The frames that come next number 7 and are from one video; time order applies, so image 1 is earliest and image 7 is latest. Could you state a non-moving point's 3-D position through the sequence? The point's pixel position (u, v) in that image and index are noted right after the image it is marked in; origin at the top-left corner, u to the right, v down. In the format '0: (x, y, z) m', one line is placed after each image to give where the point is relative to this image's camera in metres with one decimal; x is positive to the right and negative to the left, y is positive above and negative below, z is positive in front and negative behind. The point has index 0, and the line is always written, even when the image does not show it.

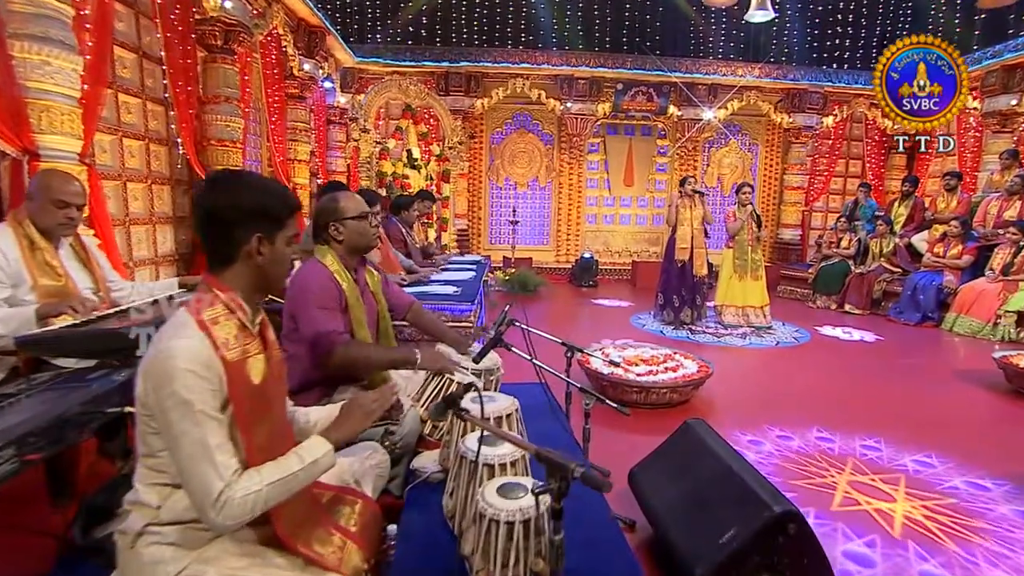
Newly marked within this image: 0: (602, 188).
0: (+1.3, +1.5, +9.9) m
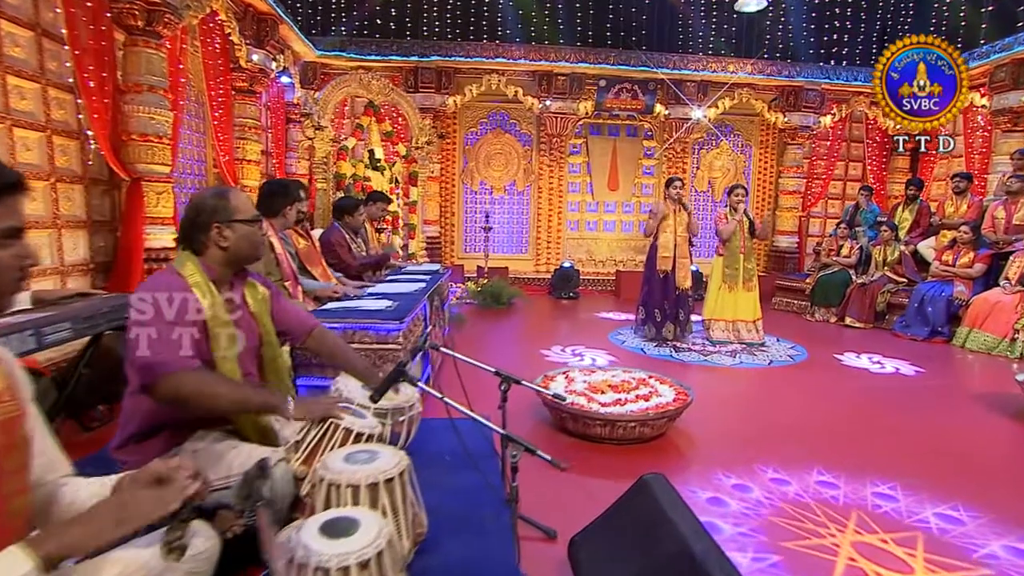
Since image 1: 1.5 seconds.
0: (+1.0, +1.3, +9.3) m
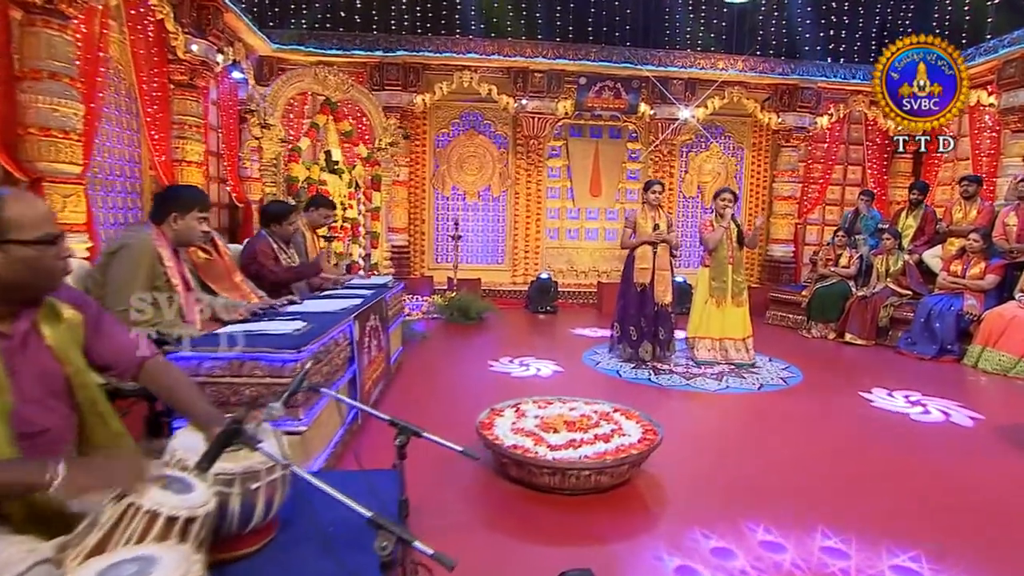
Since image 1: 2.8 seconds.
0: (+0.7, +1.2, +8.7) m
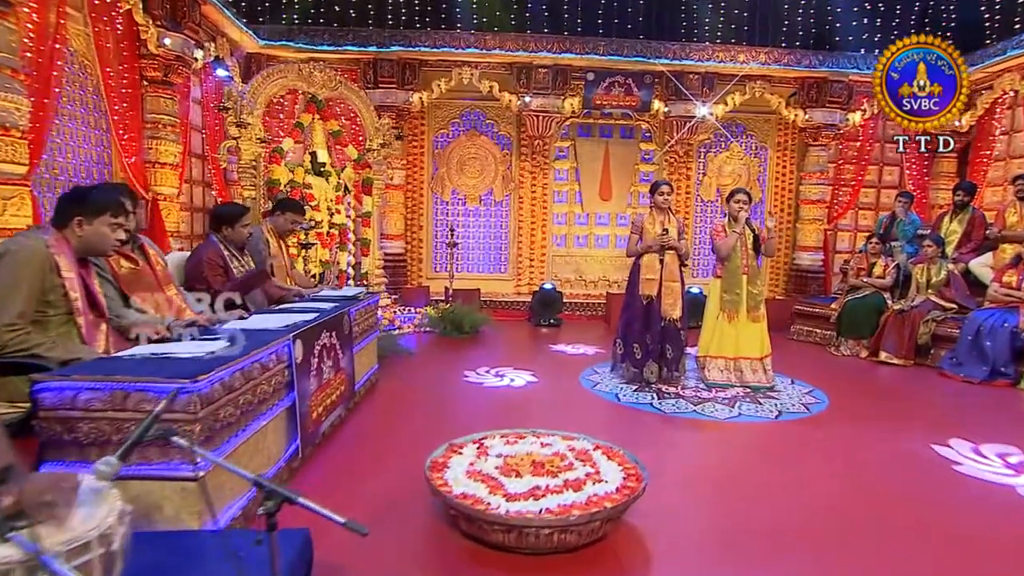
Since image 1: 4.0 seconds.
0: (+0.7, +1.0, +8.1) m
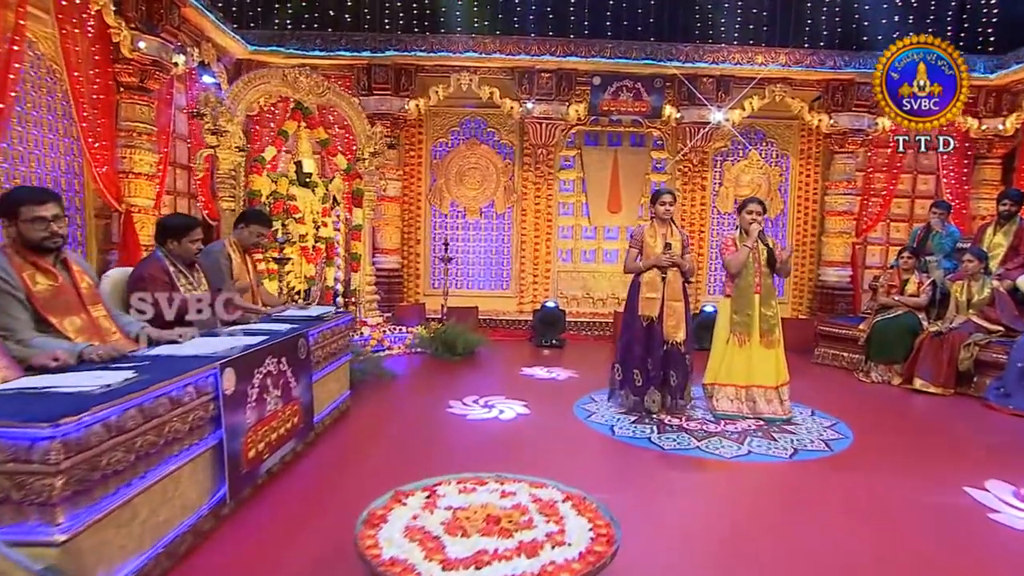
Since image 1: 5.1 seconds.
0: (+0.8, +0.8, +7.6) m
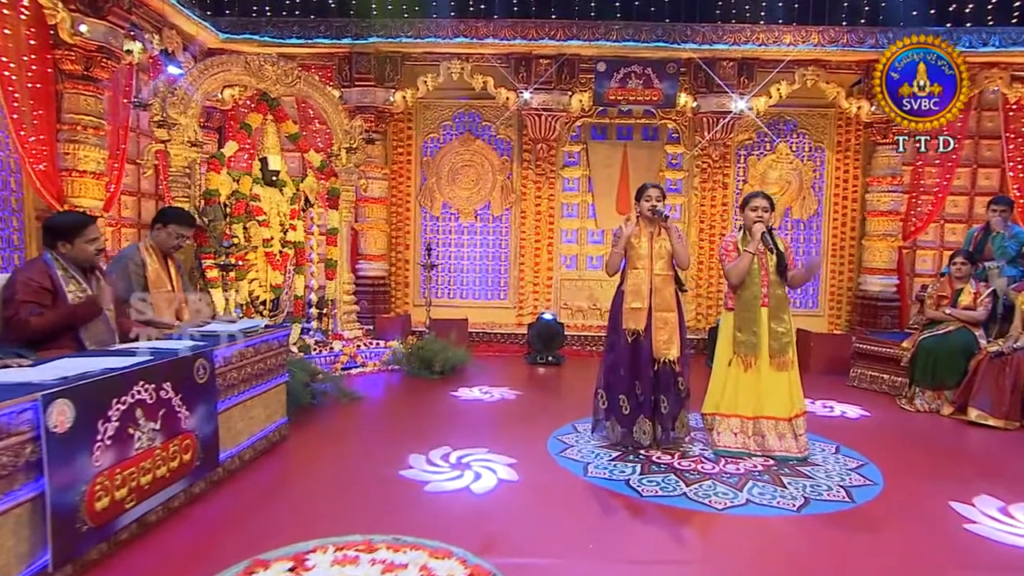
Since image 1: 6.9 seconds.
0: (+0.8, +0.7, +6.9) m
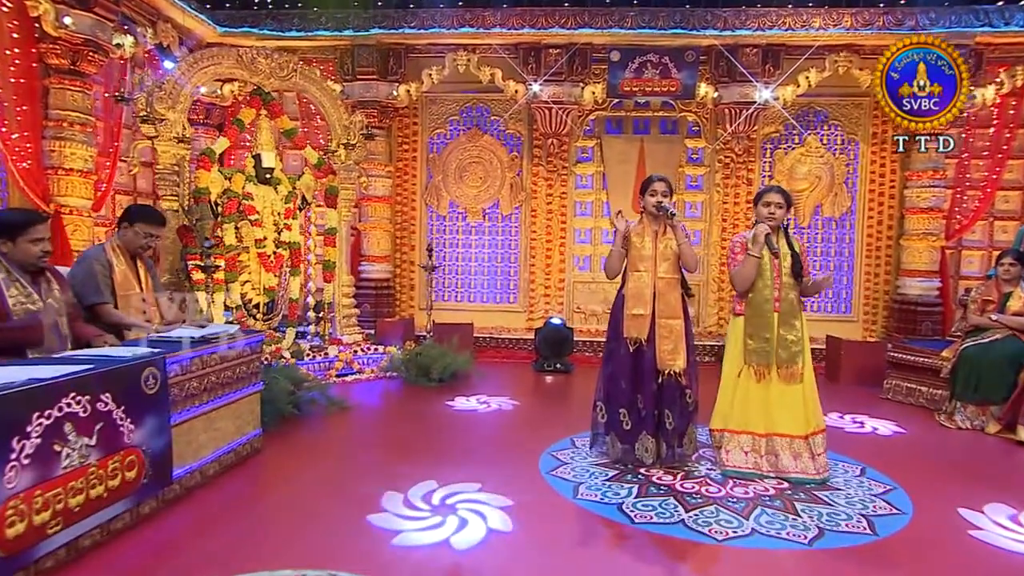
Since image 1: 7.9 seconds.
0: (+0.9, +0.7, +6.5) m
